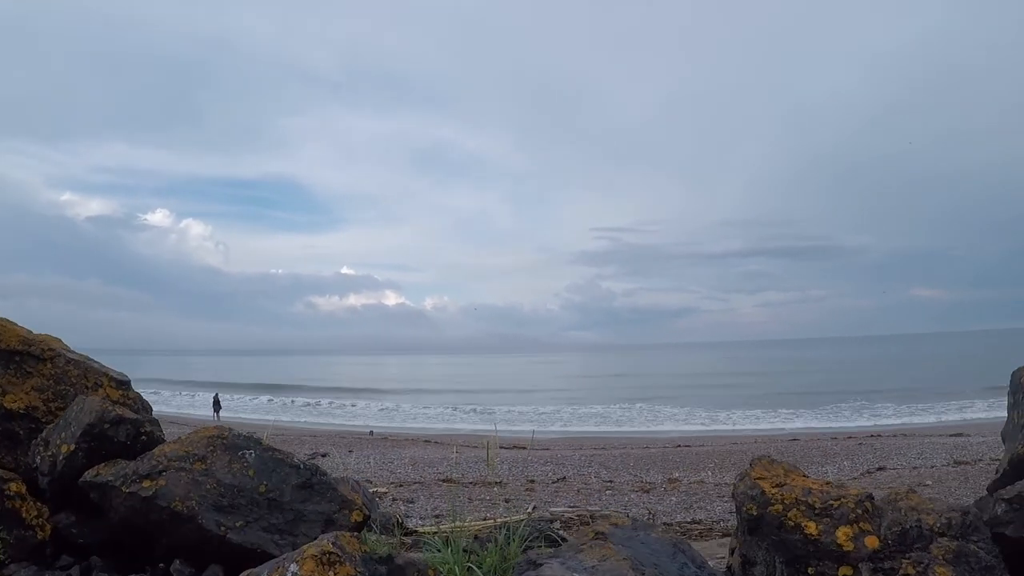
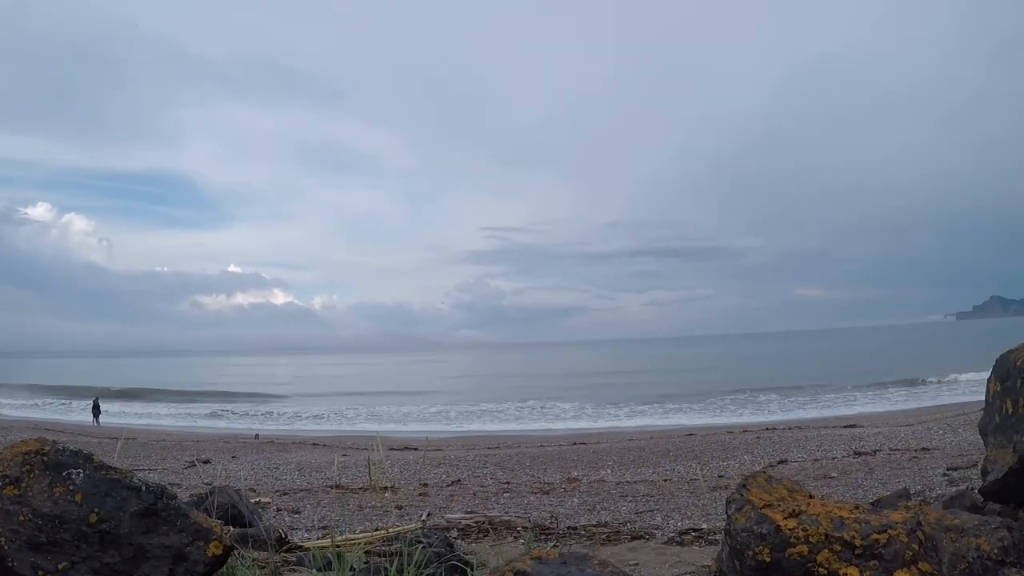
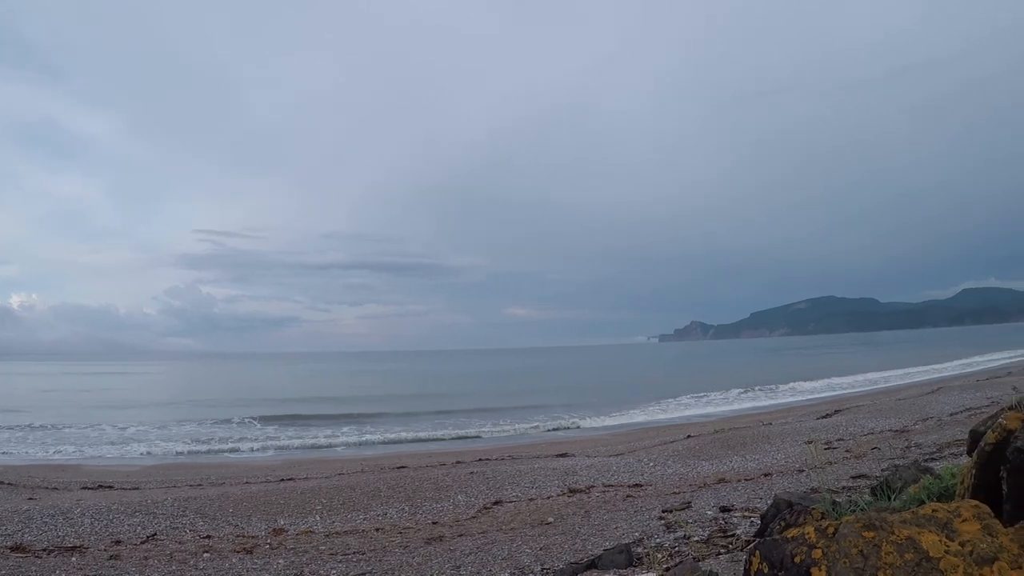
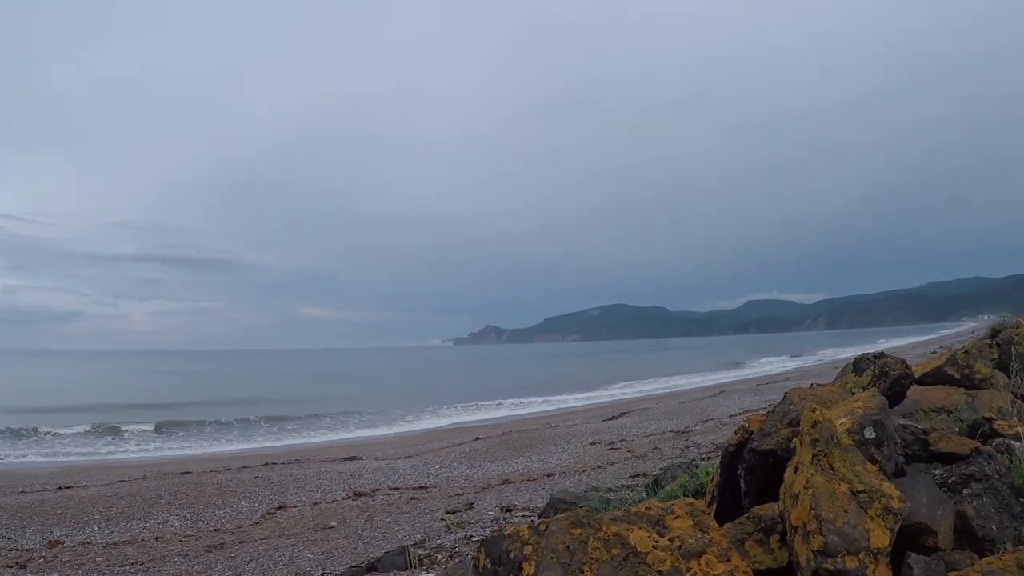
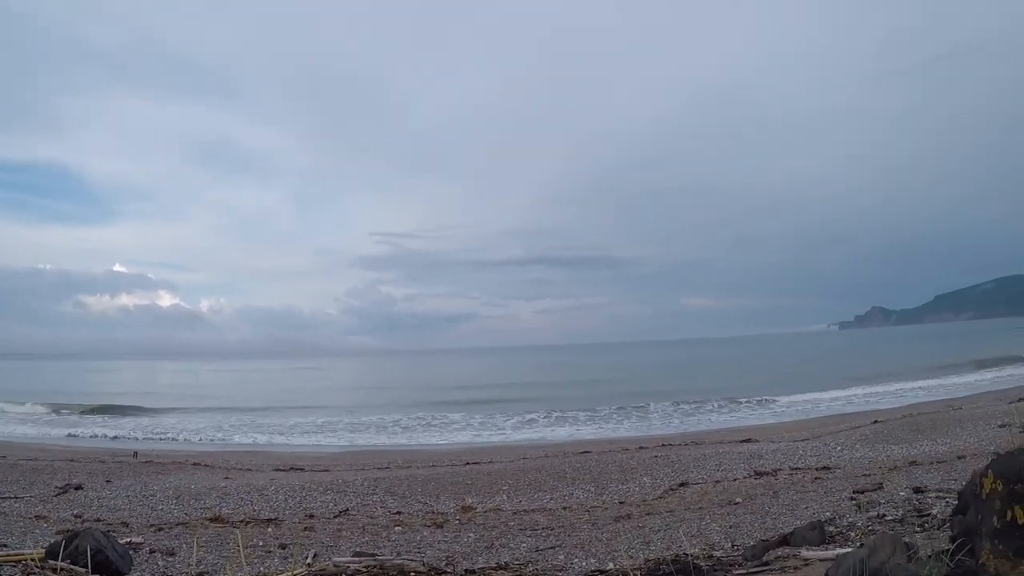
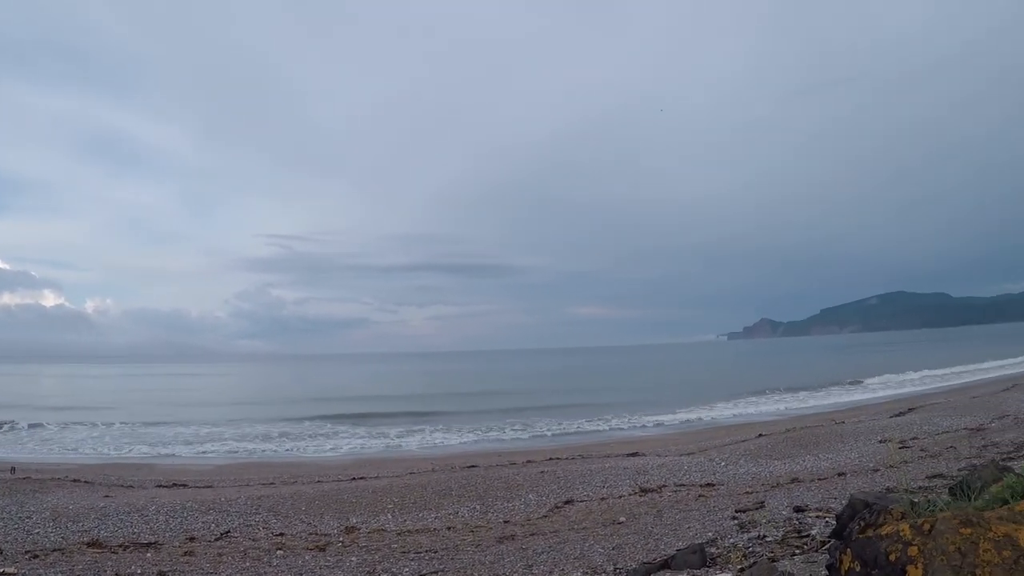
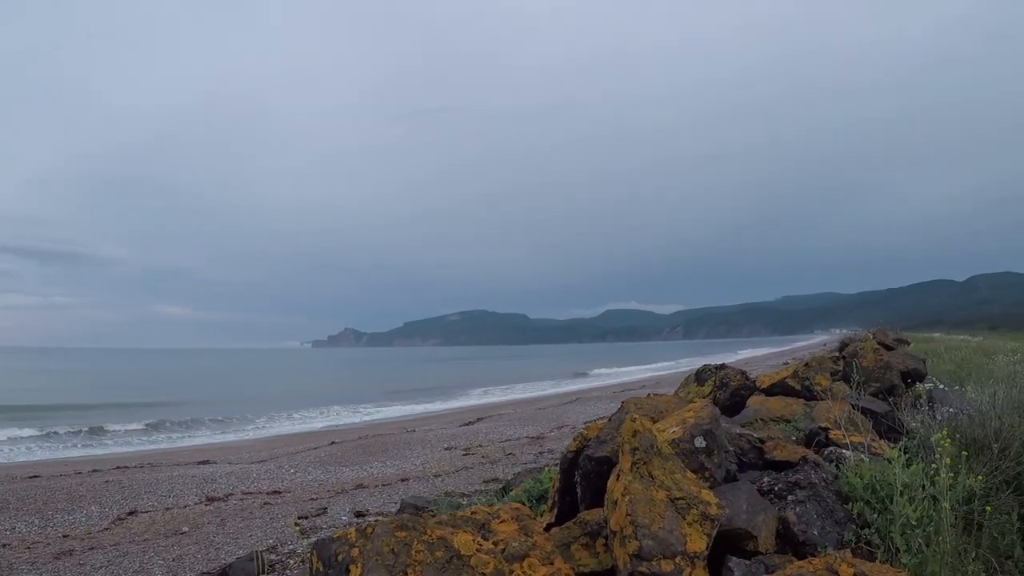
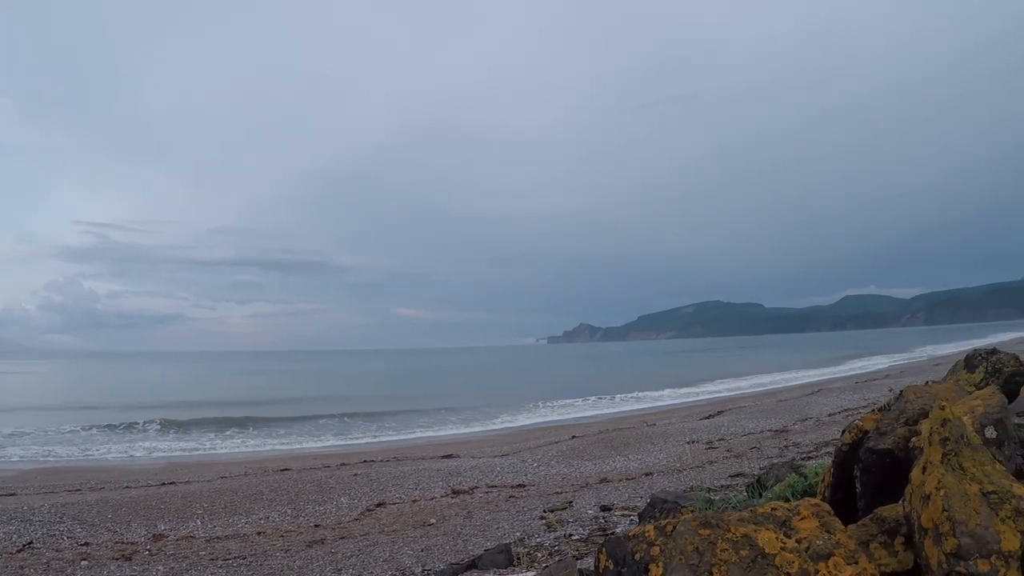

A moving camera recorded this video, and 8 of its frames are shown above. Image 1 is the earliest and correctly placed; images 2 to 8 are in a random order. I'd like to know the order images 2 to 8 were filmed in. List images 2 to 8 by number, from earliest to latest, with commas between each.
2, 5, 6, 3, 8, 4, 7
